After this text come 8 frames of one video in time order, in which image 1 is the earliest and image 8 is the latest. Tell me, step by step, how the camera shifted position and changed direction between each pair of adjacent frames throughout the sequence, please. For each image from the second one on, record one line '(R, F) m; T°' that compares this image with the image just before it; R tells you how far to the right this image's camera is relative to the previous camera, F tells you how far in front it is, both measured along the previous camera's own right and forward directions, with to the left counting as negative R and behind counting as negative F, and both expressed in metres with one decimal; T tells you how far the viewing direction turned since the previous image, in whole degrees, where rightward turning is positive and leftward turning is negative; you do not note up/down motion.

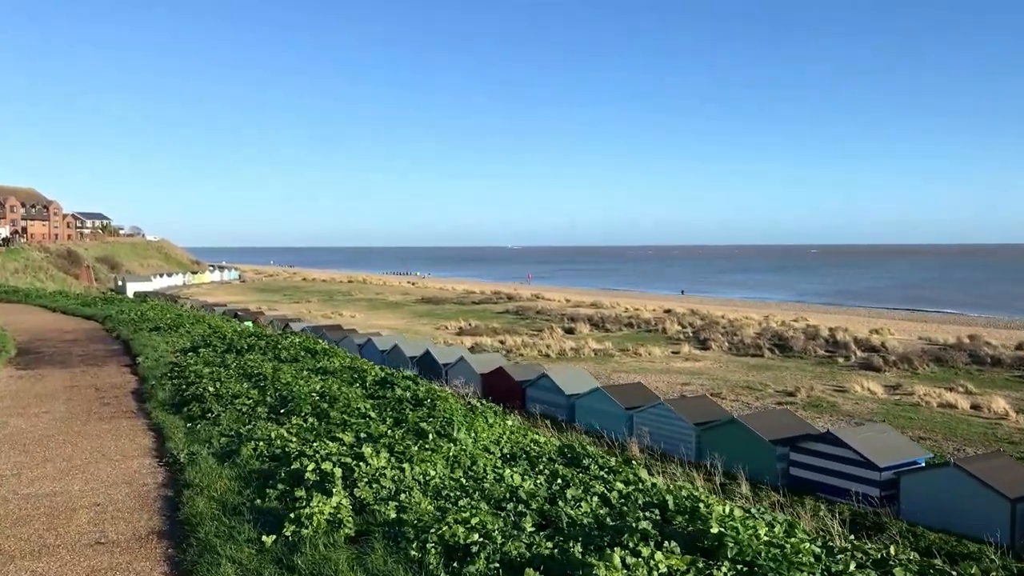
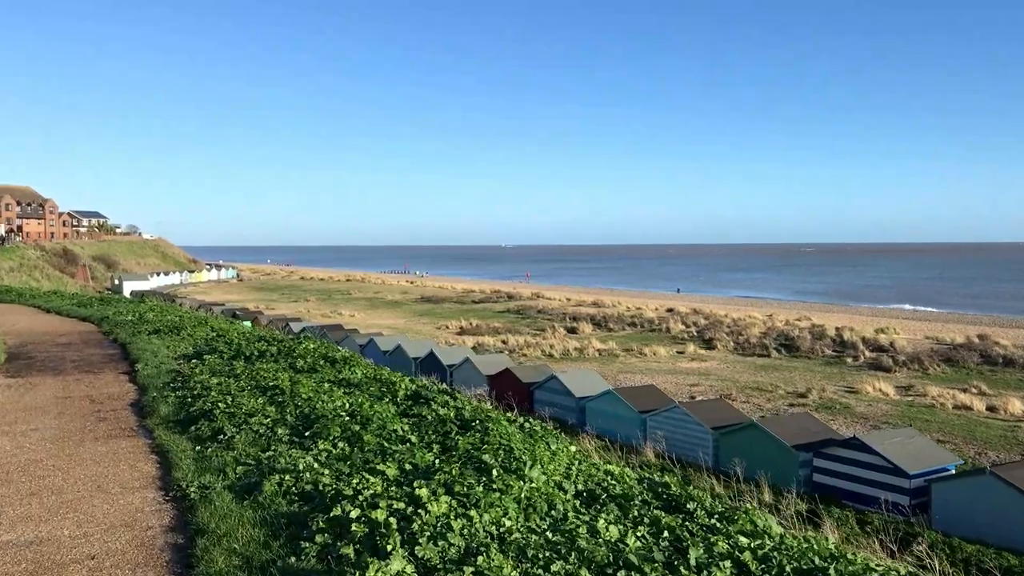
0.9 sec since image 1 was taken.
(-0.2, +0.4) m; 0°
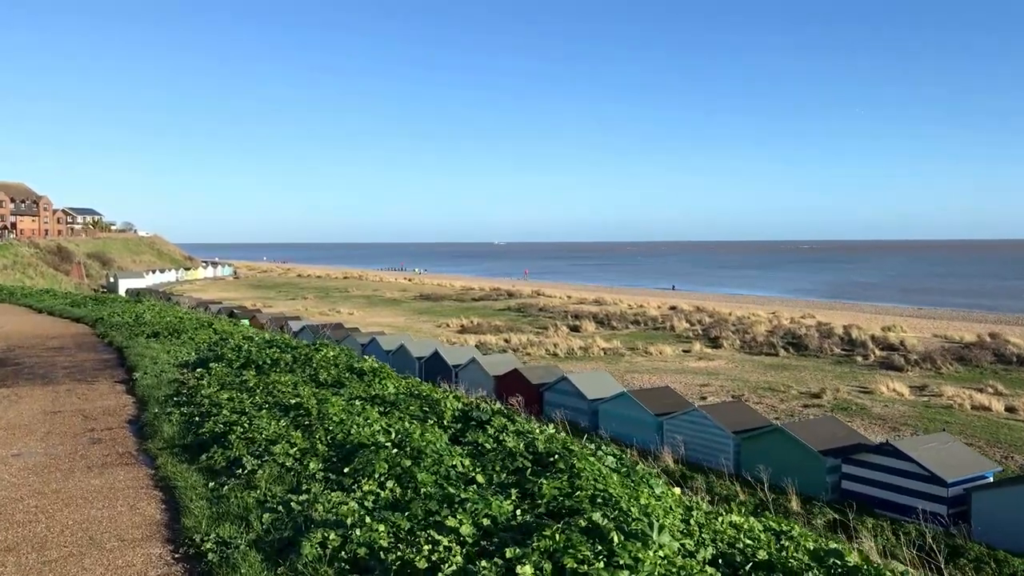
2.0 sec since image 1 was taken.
(-0.2, +0.5) m; 0°
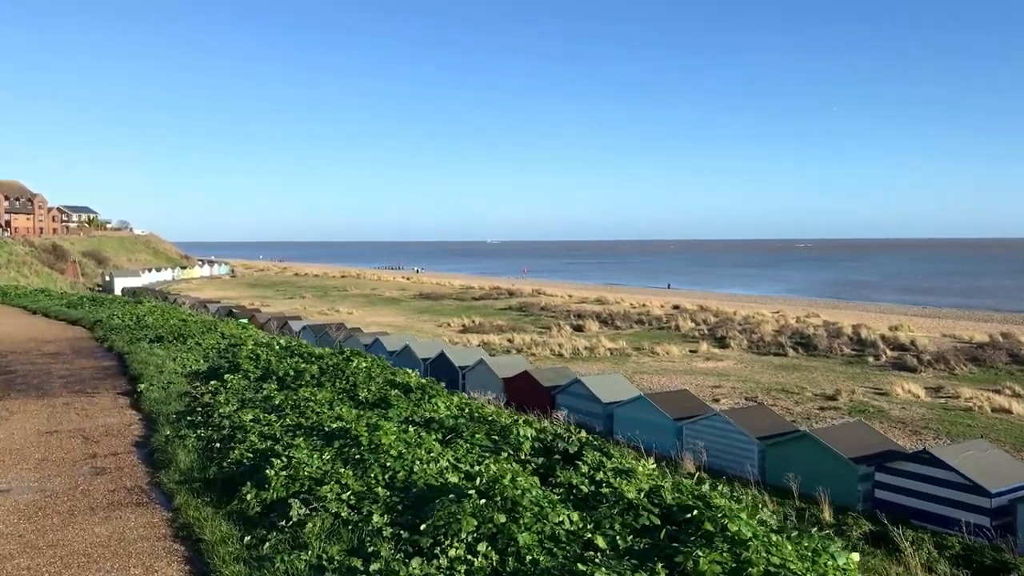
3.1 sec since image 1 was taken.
(-0.2, +0.5) m; 0°
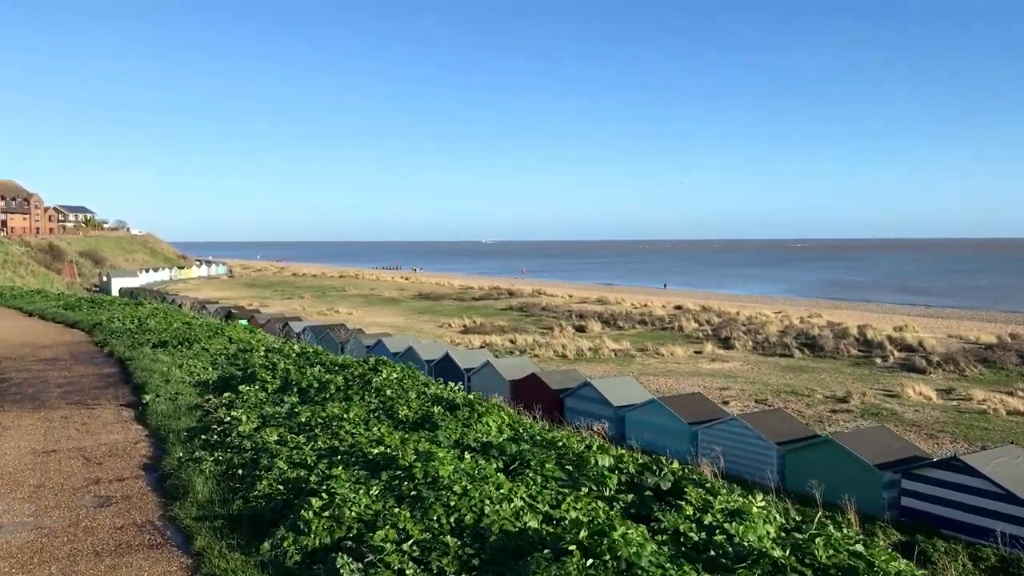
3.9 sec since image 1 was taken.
(-0.2, +0.3) m; 0°
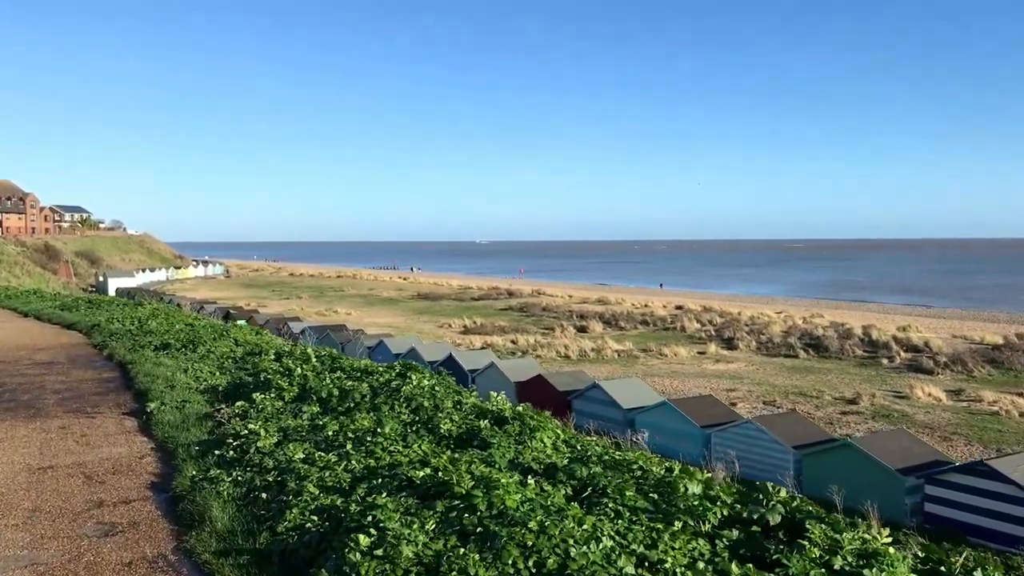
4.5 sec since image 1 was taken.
(-0.1, +0.3) m; 0°
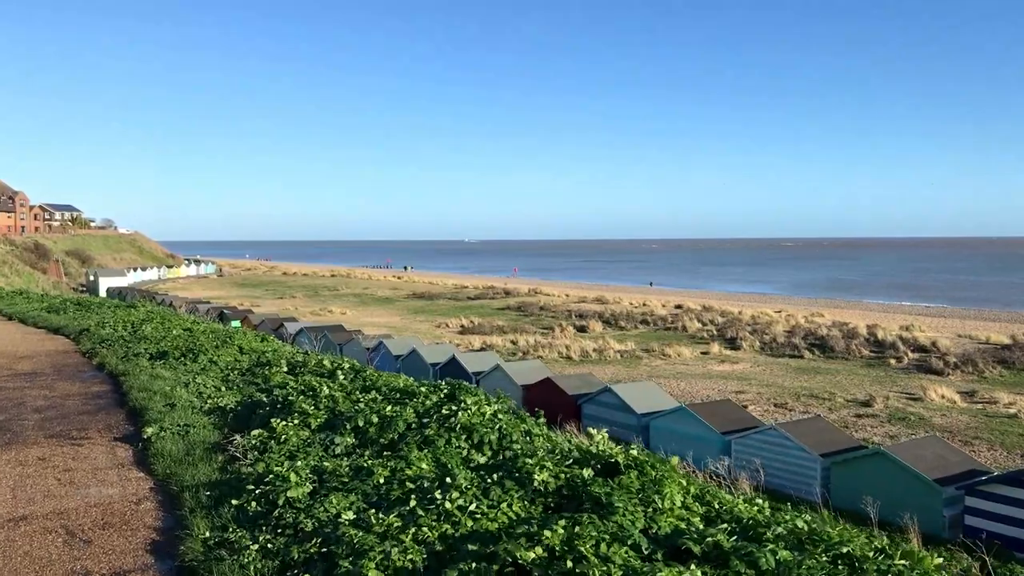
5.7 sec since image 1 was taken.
(-0.2, +0.5) m; 0°
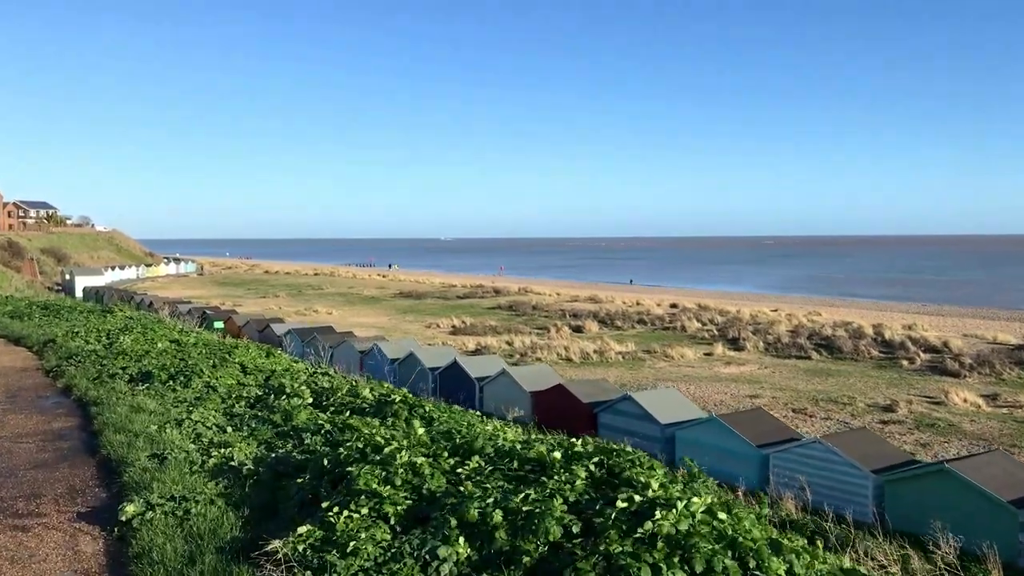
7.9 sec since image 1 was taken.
(-0.4, +1.0) m; +1°
